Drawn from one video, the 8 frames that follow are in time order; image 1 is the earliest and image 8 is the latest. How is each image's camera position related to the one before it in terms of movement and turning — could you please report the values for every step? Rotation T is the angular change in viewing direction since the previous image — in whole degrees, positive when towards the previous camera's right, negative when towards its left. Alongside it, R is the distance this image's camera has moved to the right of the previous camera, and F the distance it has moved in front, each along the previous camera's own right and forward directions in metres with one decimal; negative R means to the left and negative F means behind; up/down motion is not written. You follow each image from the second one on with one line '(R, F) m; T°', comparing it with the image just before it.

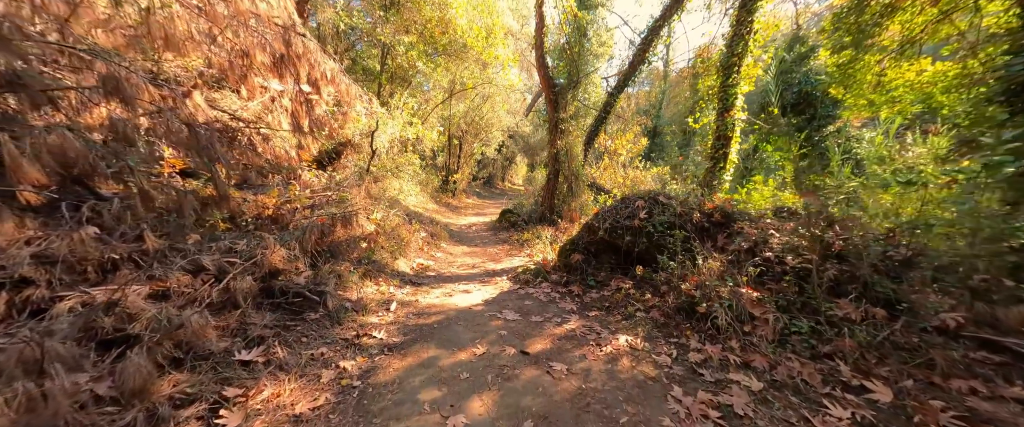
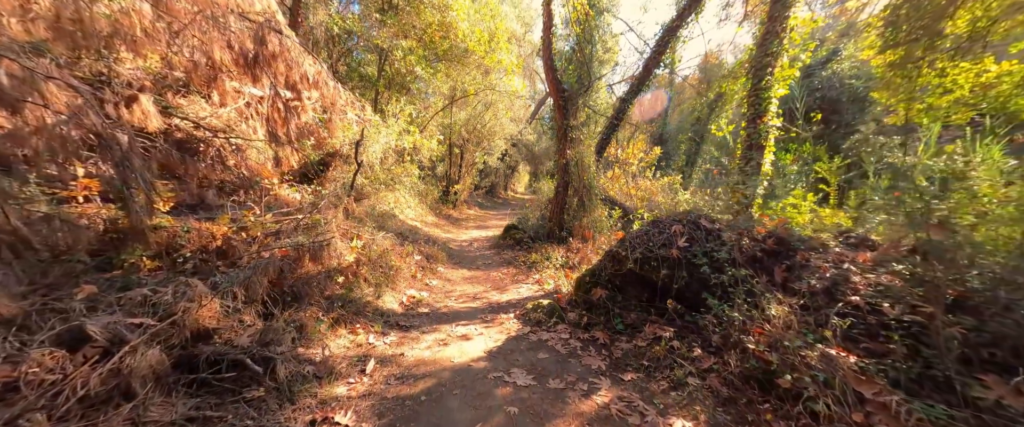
(-0.1, +0.9) m; 0°
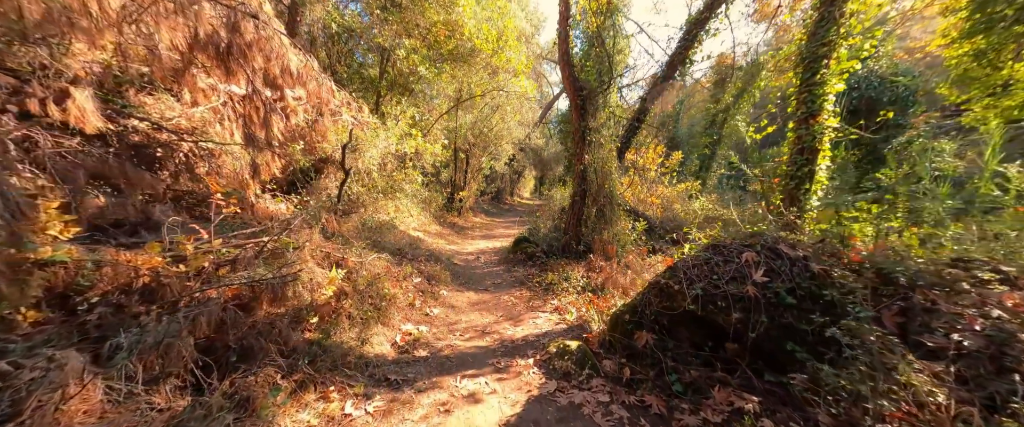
(-0.1, +0.9) m; -1°
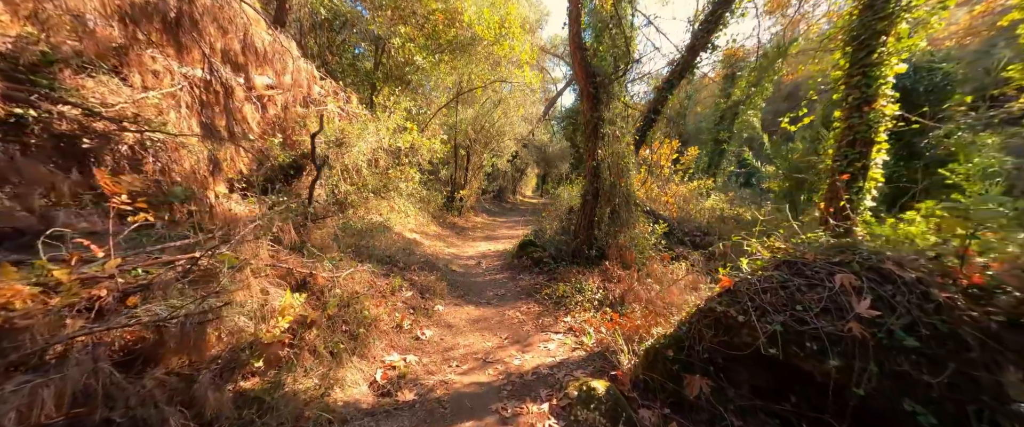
(-0.1, +0.8) m; 0°
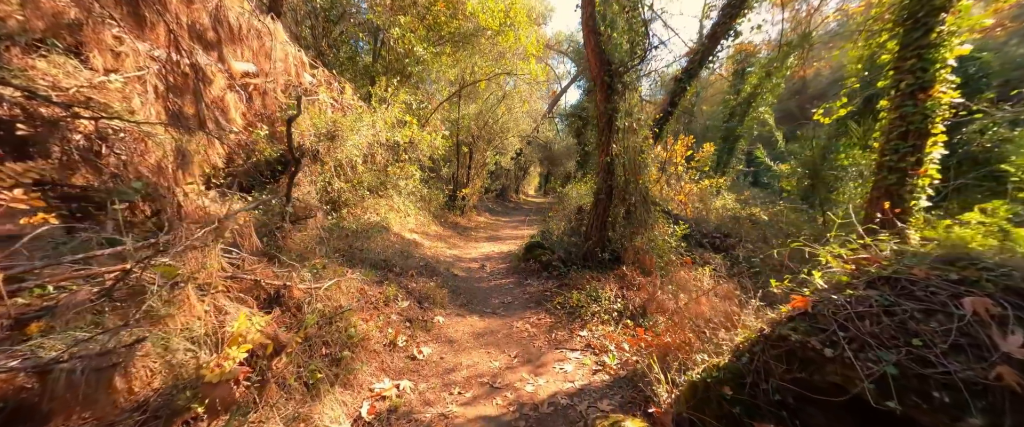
(-0.1, +0.6) m; 0°
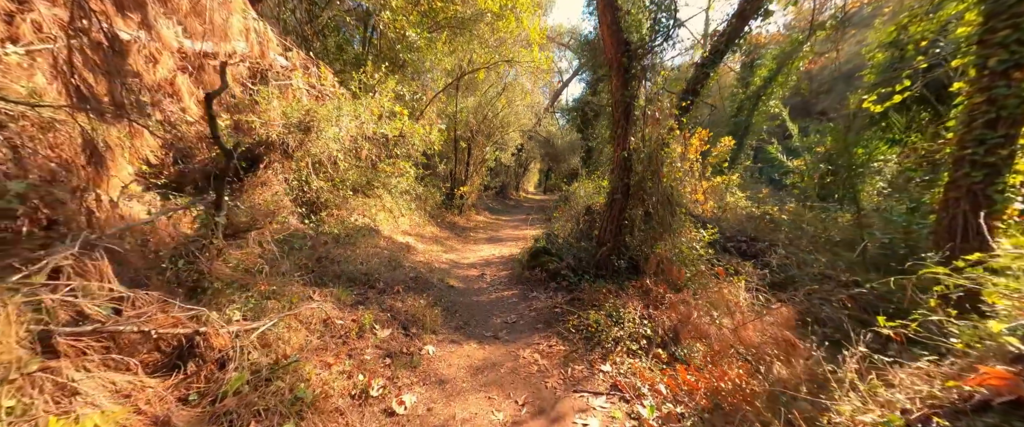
(-0.1, +0.9) m; 0°
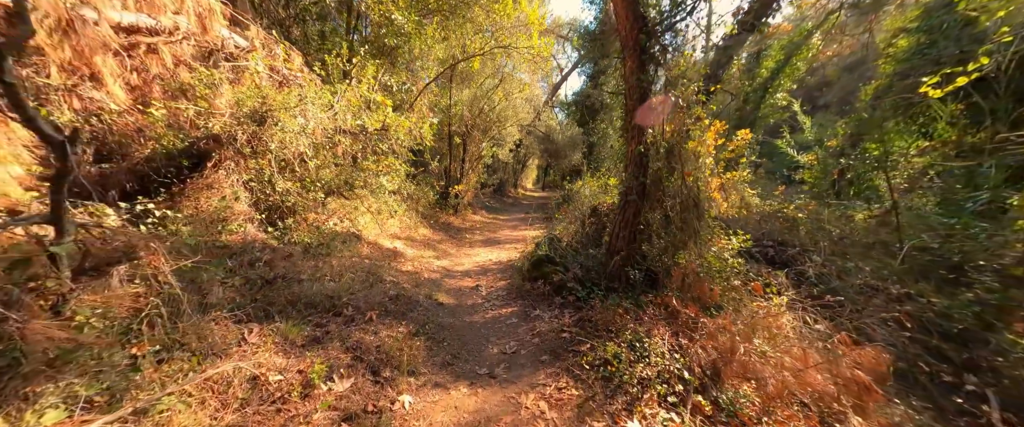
(0.0, +0.9) m; 0°
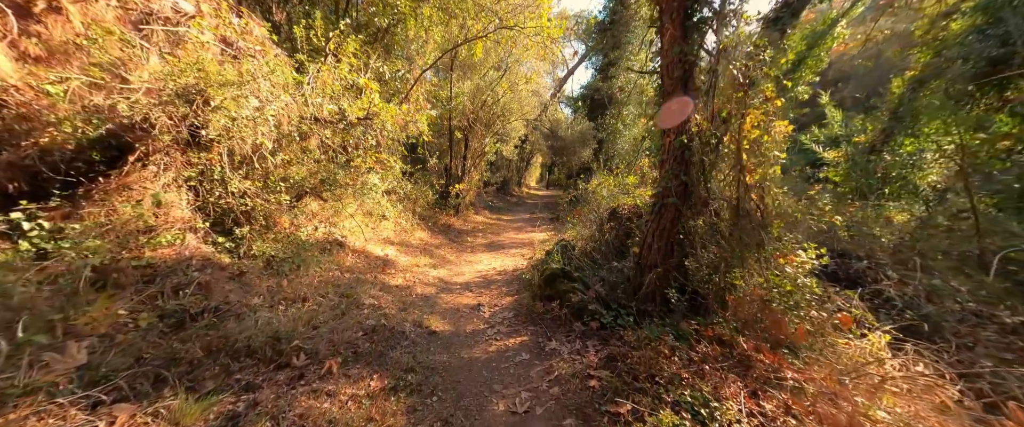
(-0.1, +1.0) m; 0°
